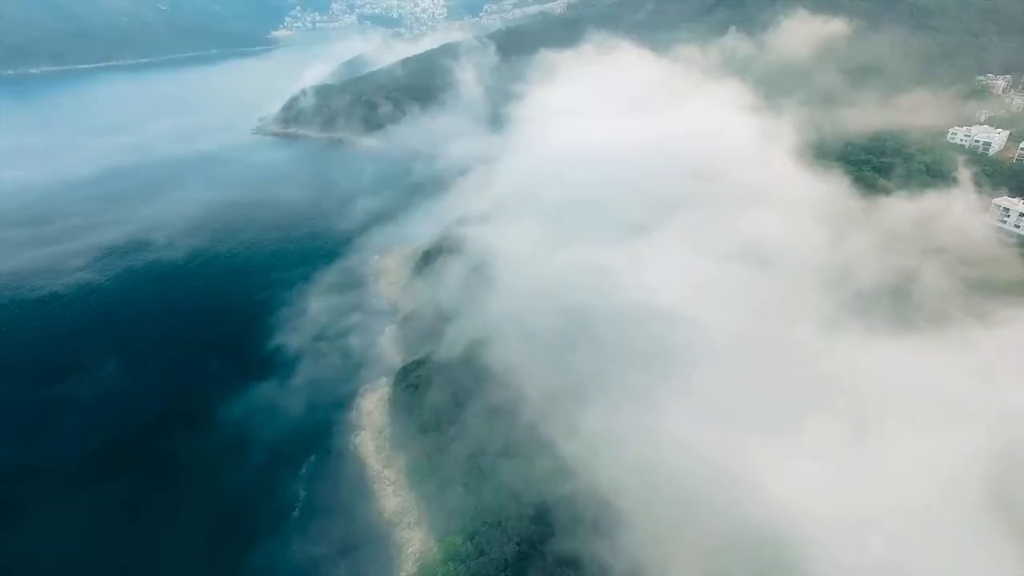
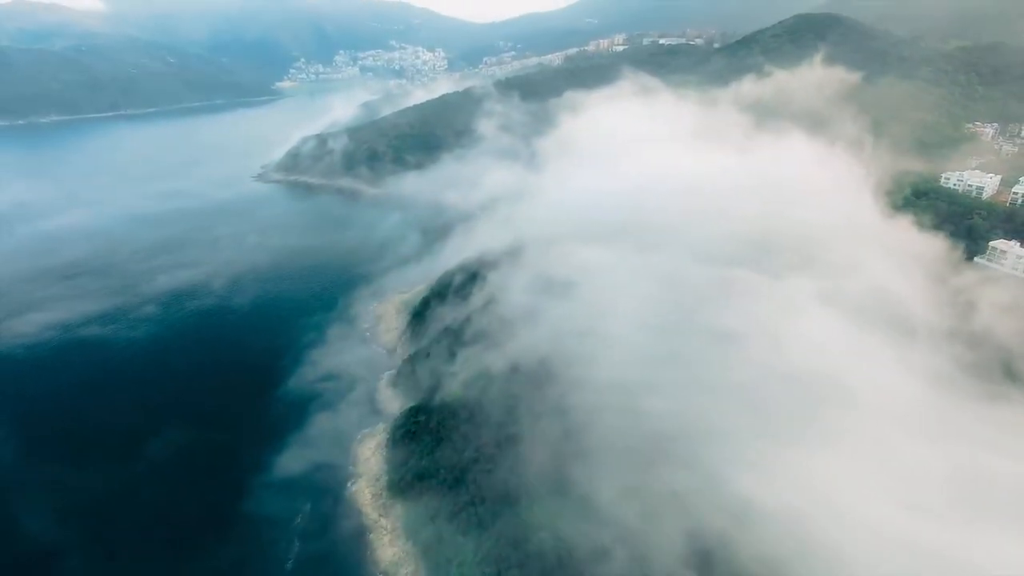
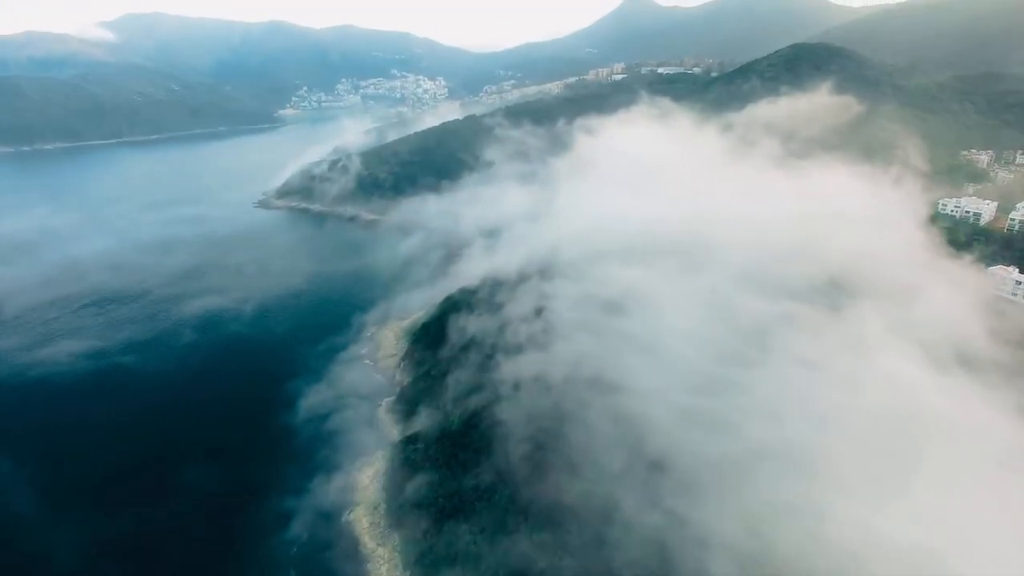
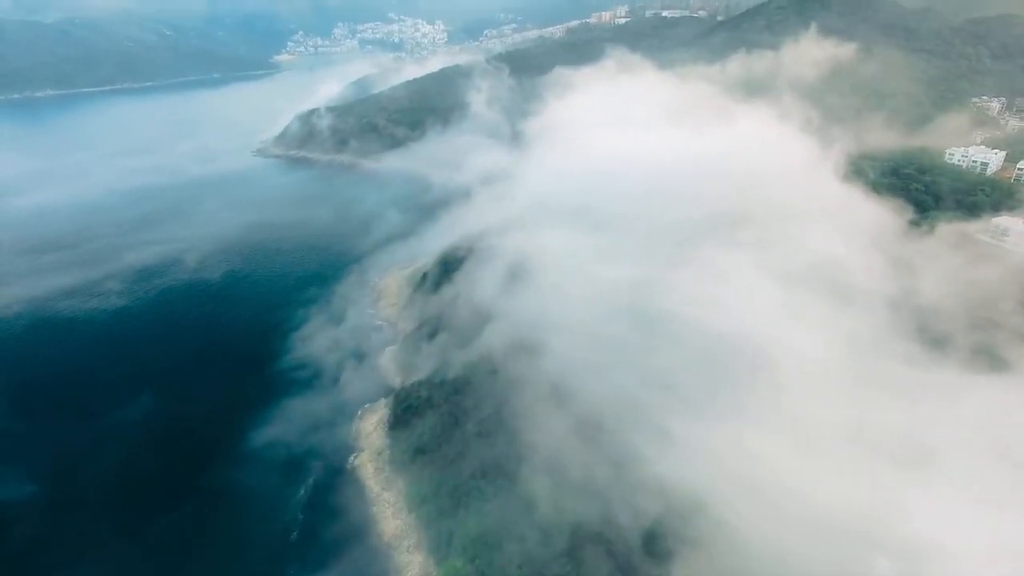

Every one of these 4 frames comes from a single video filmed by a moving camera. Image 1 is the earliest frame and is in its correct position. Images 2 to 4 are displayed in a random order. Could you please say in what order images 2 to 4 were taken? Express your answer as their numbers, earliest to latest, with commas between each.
4, 2, 3
